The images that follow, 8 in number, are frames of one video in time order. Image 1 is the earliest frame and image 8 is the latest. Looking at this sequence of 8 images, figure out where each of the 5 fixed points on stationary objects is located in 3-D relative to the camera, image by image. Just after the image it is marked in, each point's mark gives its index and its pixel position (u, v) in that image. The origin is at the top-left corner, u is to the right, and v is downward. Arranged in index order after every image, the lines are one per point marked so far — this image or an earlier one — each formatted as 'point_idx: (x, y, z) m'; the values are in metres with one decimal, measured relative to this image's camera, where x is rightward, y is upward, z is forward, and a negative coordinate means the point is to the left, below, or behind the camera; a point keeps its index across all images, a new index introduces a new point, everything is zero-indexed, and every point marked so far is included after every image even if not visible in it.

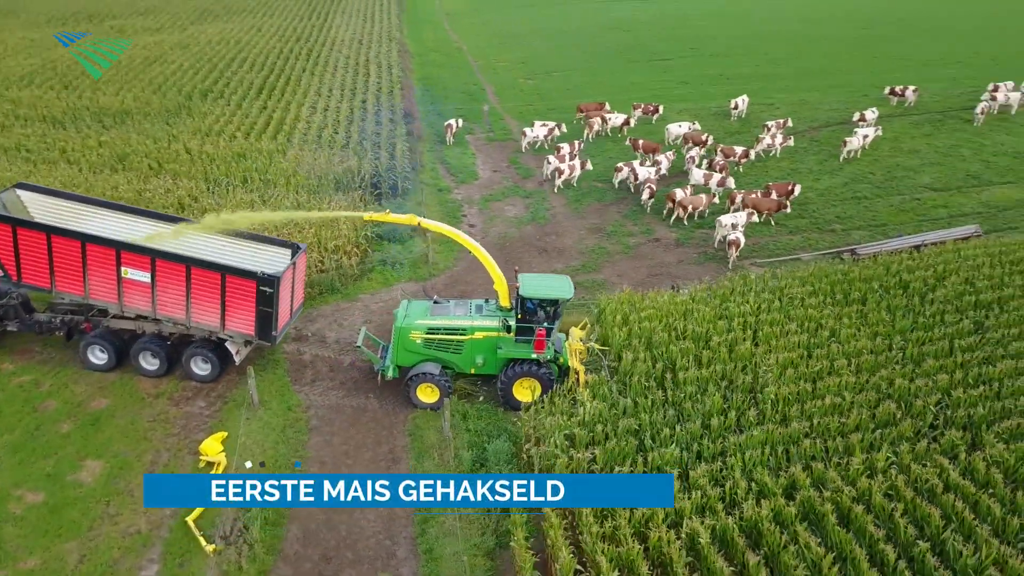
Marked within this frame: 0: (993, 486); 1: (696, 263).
0: (+5.9, -2.4, +10.1) m
1: (+4.1, +0.6, +18.7) m
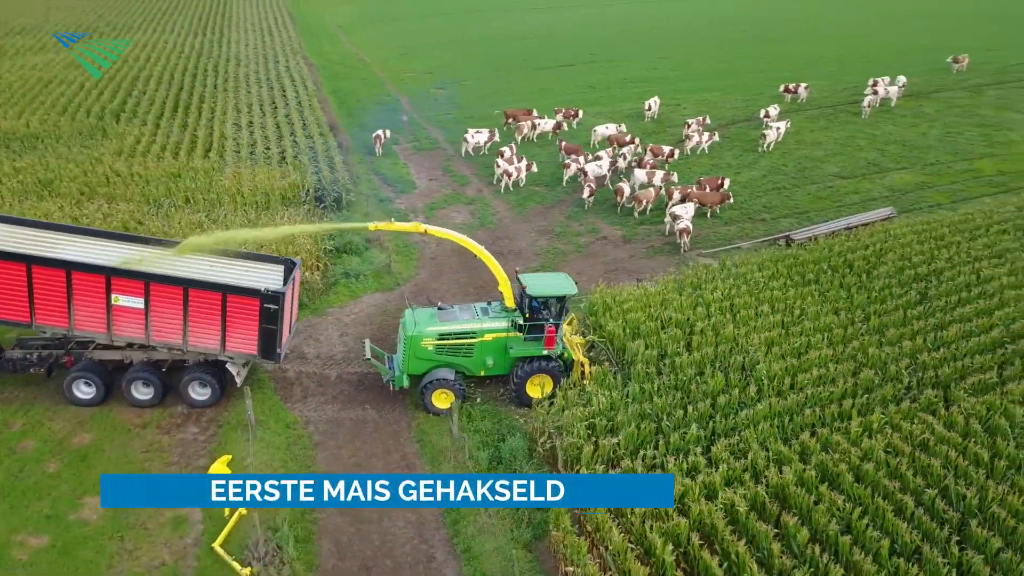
0: (+6.3, -2.0, +11.2) m
1: (+3.2, +0.7, +19.5) m
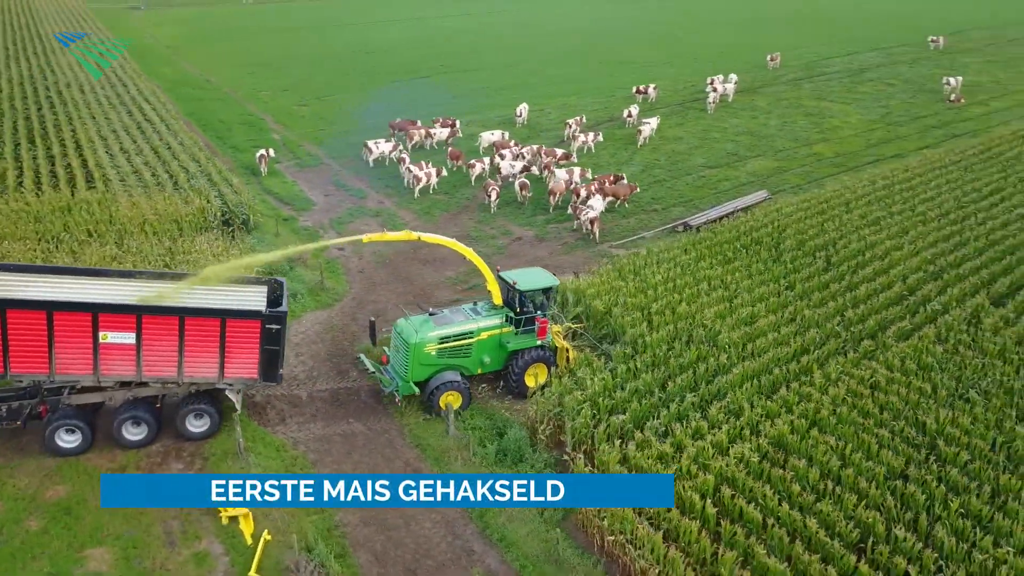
0: (+6.4, -1.3, +13.1) m
1: (+1.3, +0.9, +20.5) m
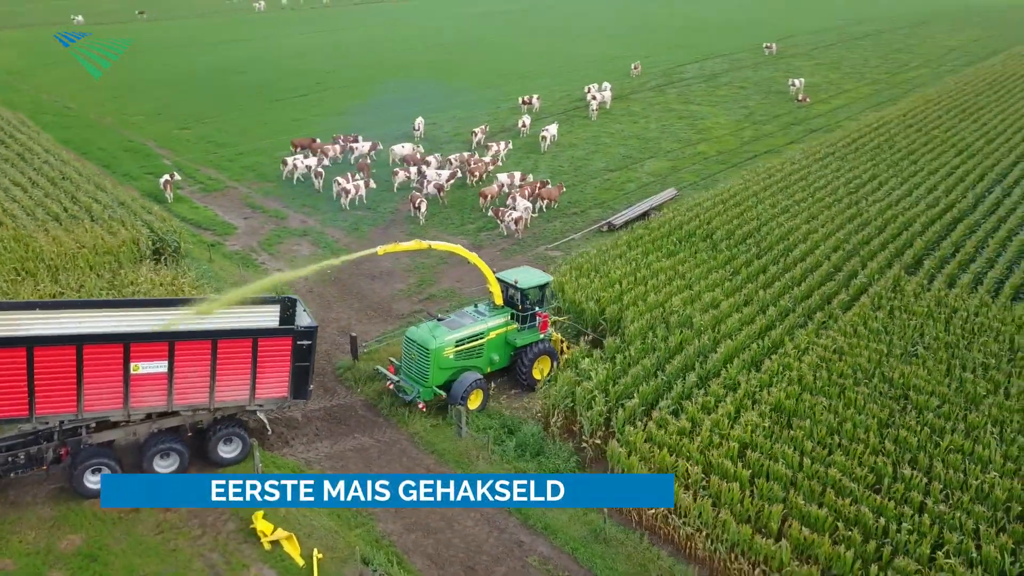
0: (+6.3, -0.9, +14.7) m
1: (-0.2, +0.8, +21.2) m
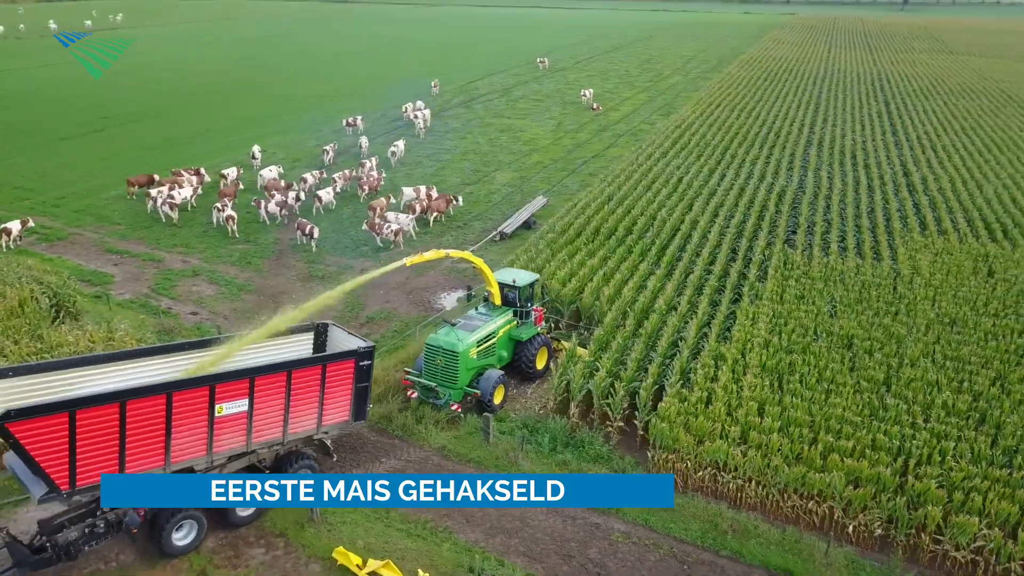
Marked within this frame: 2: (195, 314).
0: (+5.8, -0.3, +17.2) m
1: (-2.4, +0.3, +21.5) m
2: (-7.2, -0.6, +18.8) m
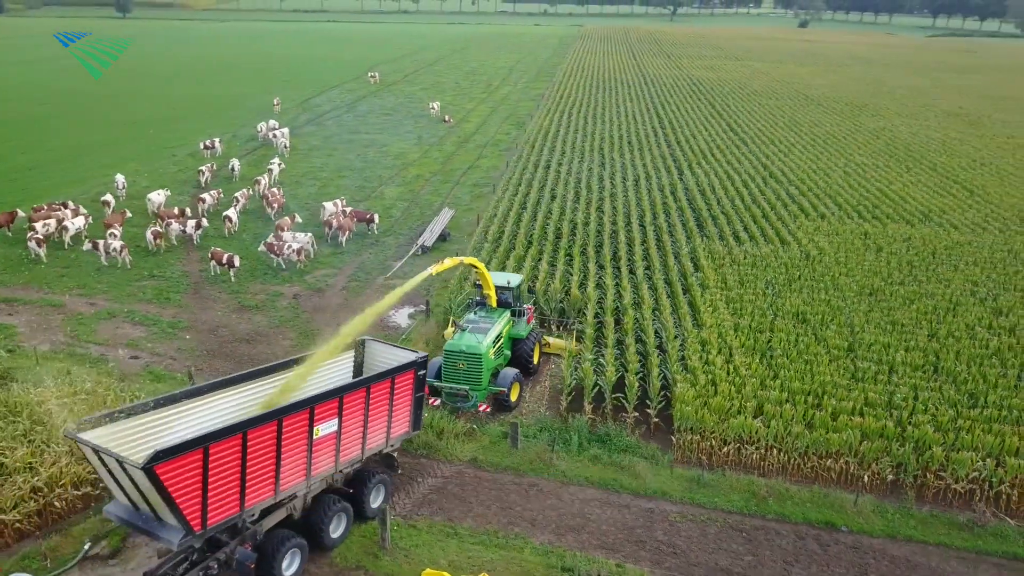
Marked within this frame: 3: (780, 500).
0: (+5.1, 0.0, +18.8) m
1: (-3.9, -0.2, +21.0) m
2: (-7.8, -1.5, +17.2) m
3: (+4.3, -3.4, +13.1) m
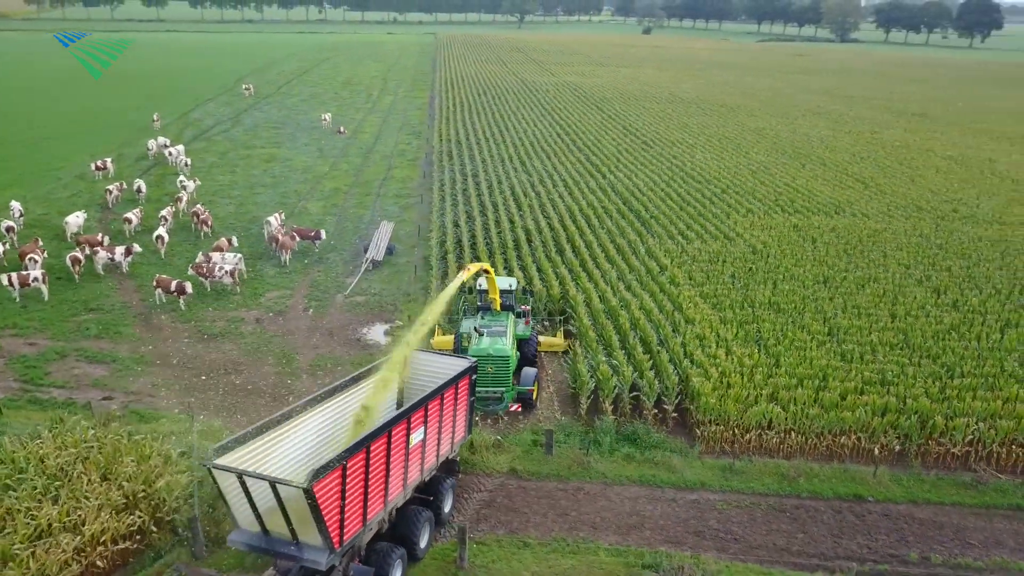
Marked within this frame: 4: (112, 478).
0: (+4.6, +0.1, +19.8) m
1: (-4.6, -0.7, +20.3) m
2: (-7.7, -2.1, +15.9) m
3: (+5.0, -3.2, +14.0) m
4: (-5.7, -2.7, +11.9) m
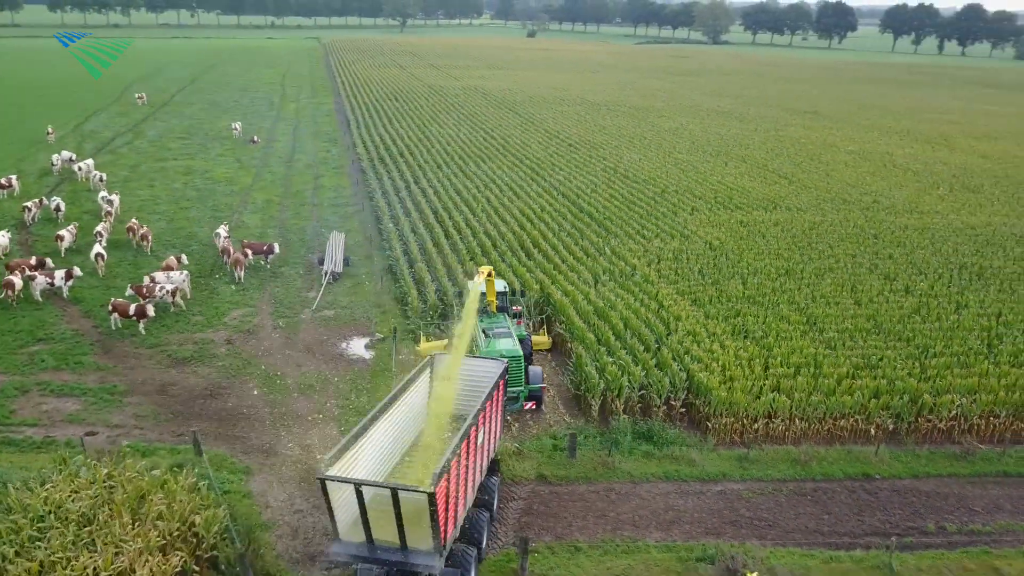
0: (+4.1, +0.2, +20.4) m
1: (-5.1, -1.0, +19.6) m
2: (-7.5, -2.6, +14.9) m
3: (+5.4, -3.1, +14.7) m
4: (-4.9, -3.1, +11.1) m
